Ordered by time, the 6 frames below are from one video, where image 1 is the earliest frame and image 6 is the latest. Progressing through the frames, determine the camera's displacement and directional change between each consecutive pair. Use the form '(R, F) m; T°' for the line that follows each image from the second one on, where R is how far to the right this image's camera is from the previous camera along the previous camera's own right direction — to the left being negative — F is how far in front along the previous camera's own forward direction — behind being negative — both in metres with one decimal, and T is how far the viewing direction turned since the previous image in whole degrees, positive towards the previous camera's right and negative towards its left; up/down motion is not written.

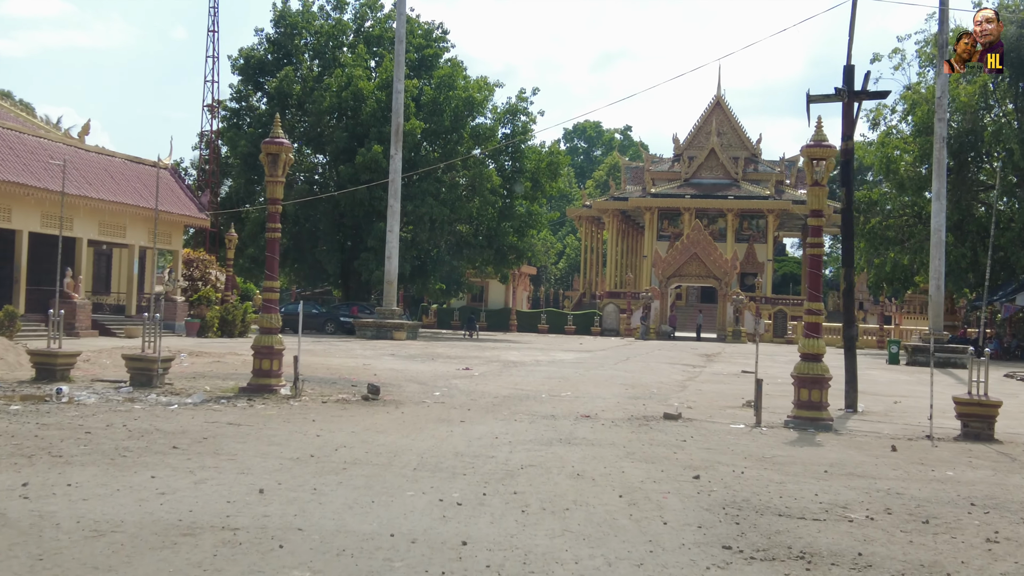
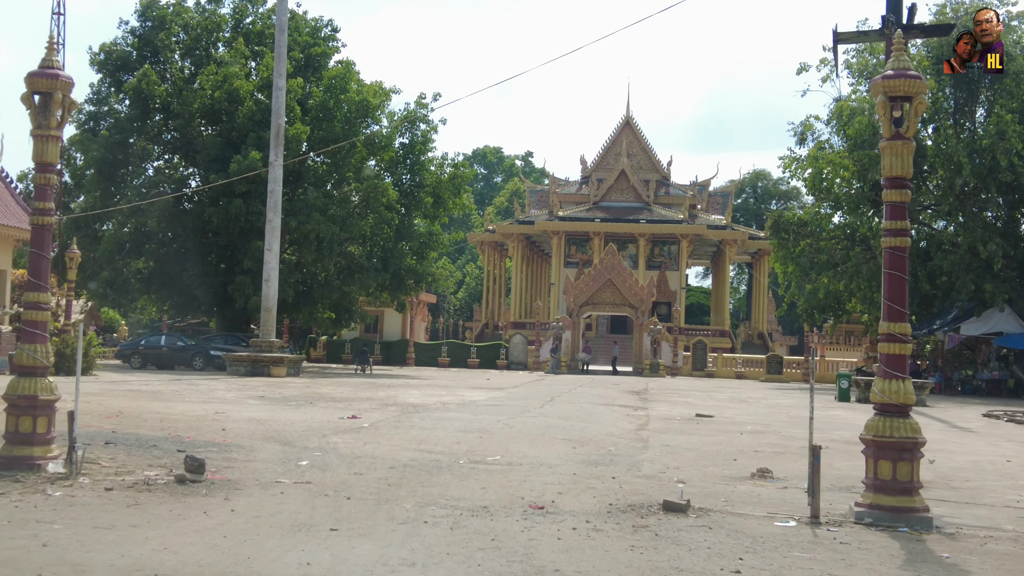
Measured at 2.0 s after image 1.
(-0.1, +3.7) m; +5°
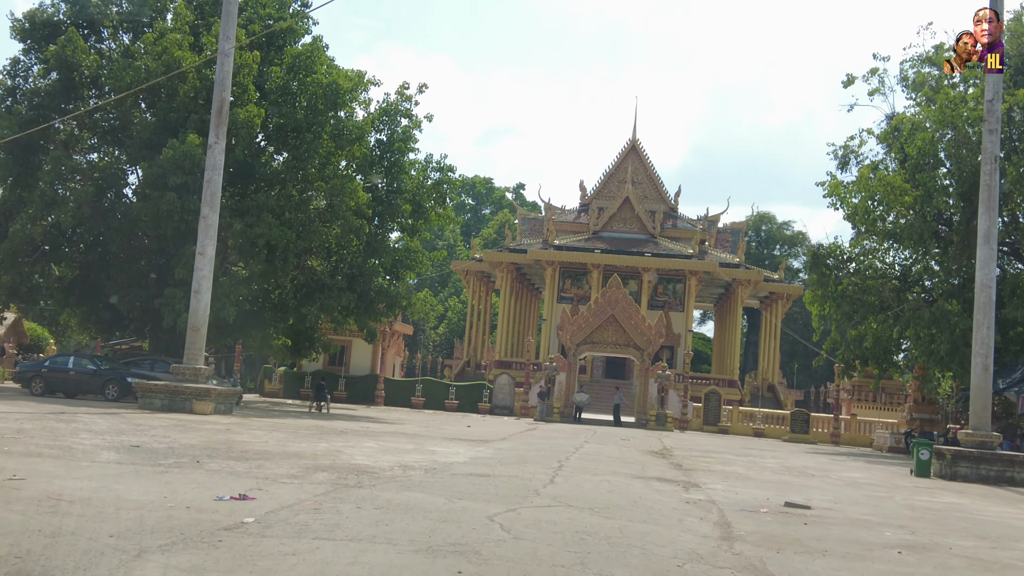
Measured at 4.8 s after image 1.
(-0.2, +4.9) m; +1°
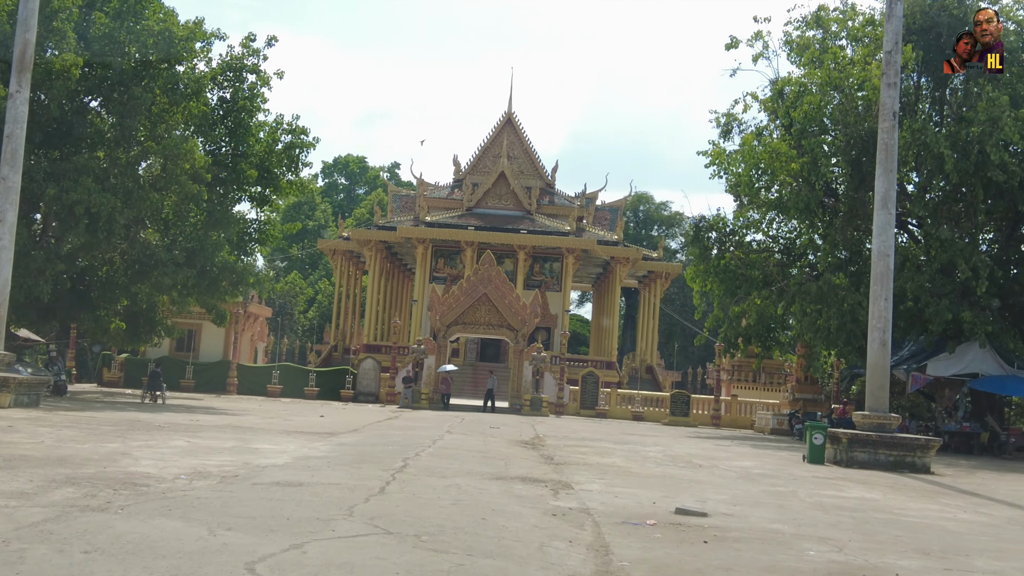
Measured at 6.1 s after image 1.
(+0.4, +2.1) m; +6°
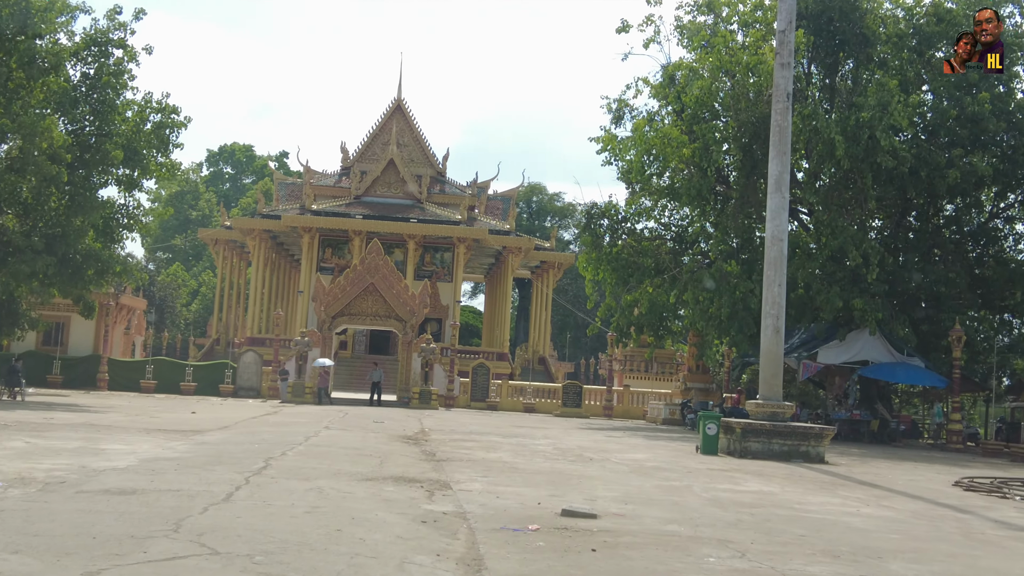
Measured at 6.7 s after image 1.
(+0.2, +0.8) m; +5°
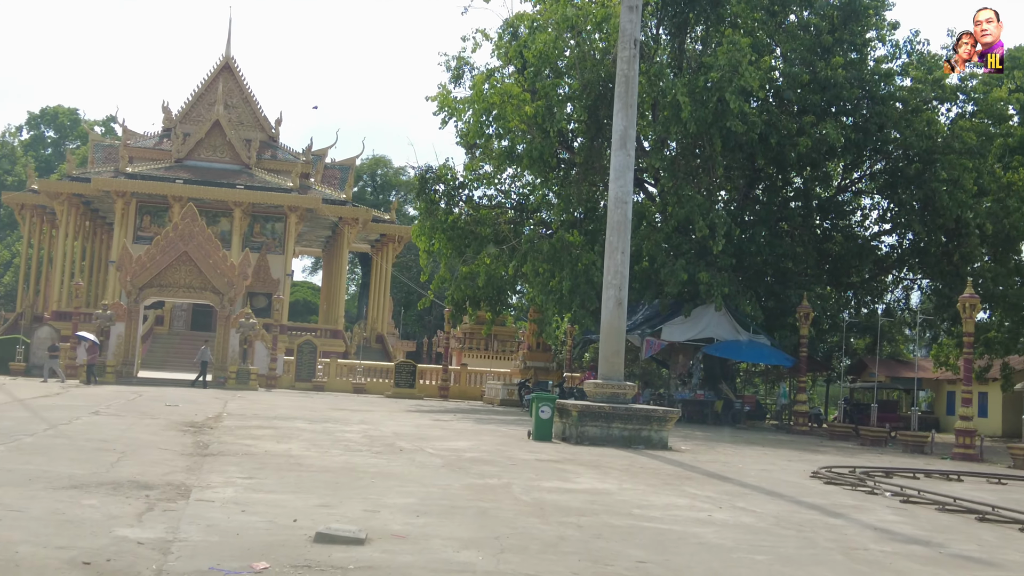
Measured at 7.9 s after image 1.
(+0.5, +1.9) m; +8°
